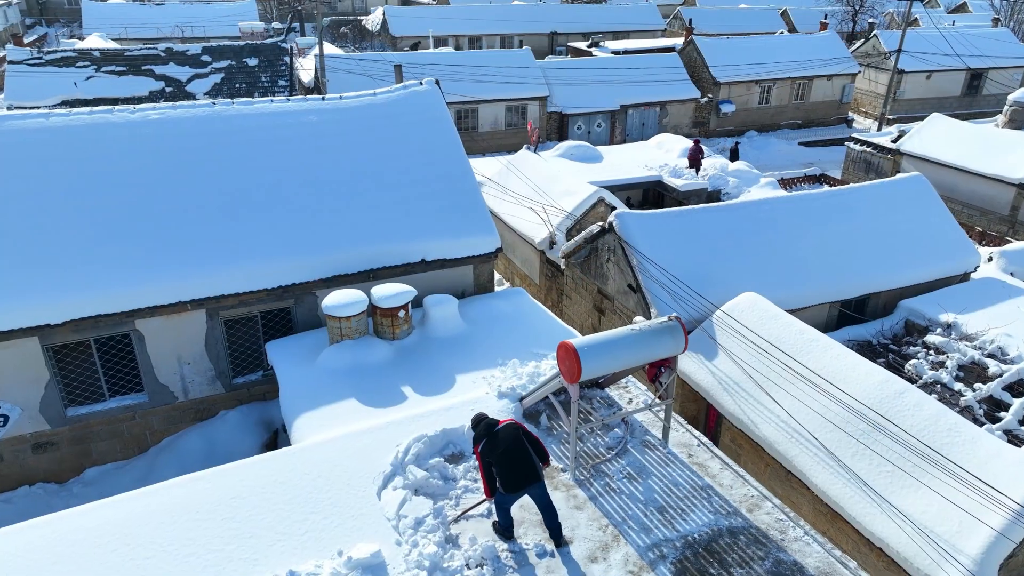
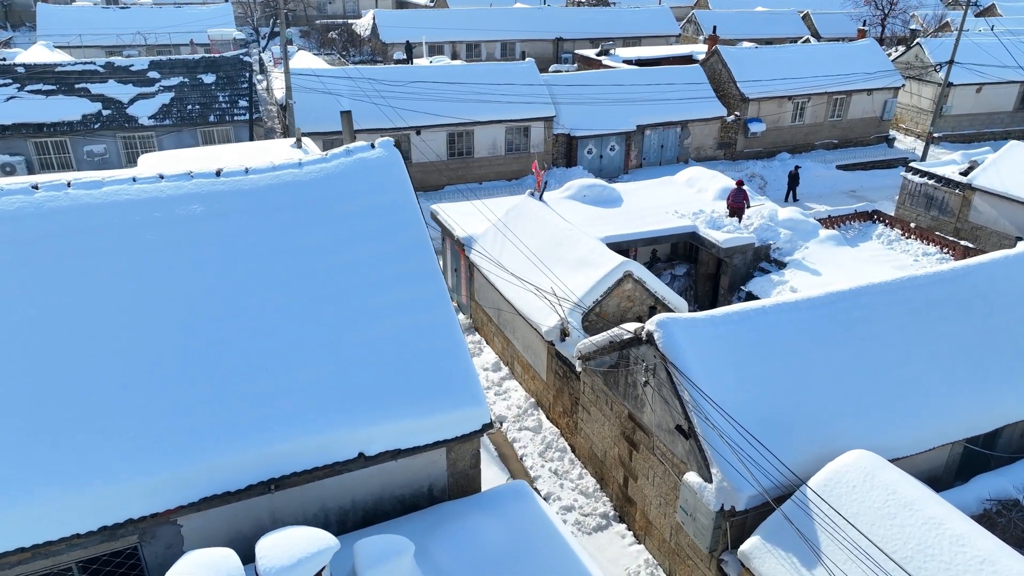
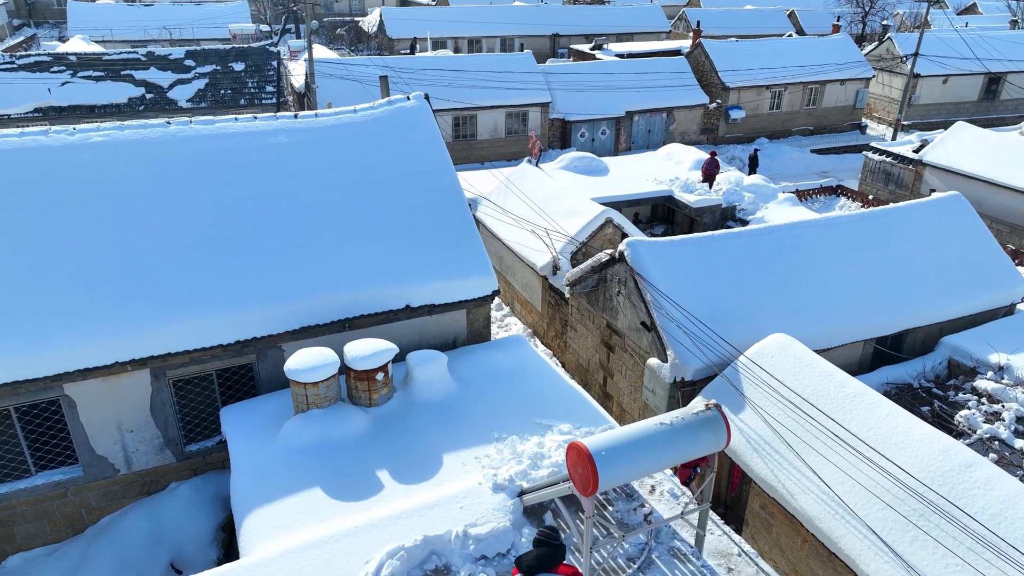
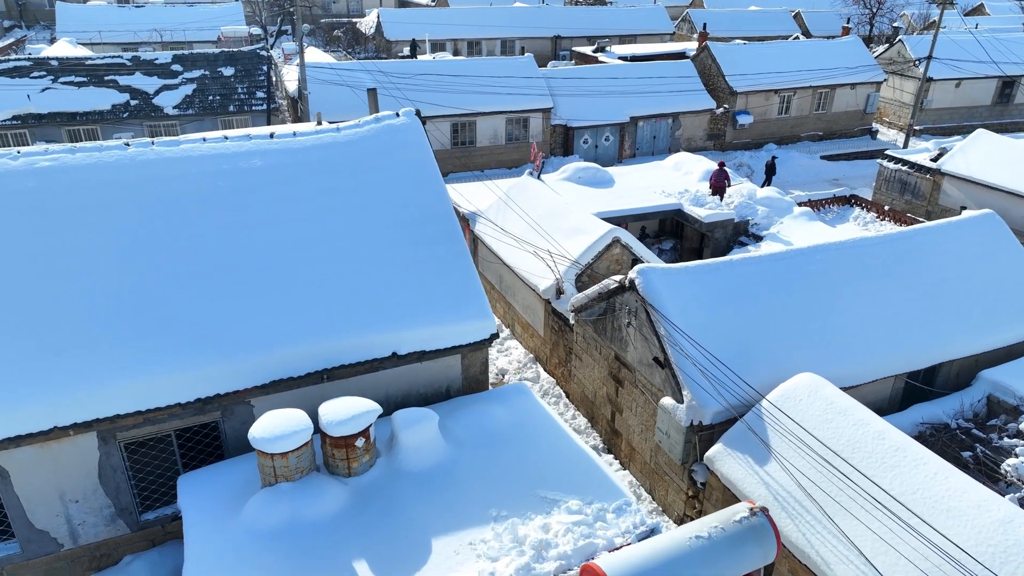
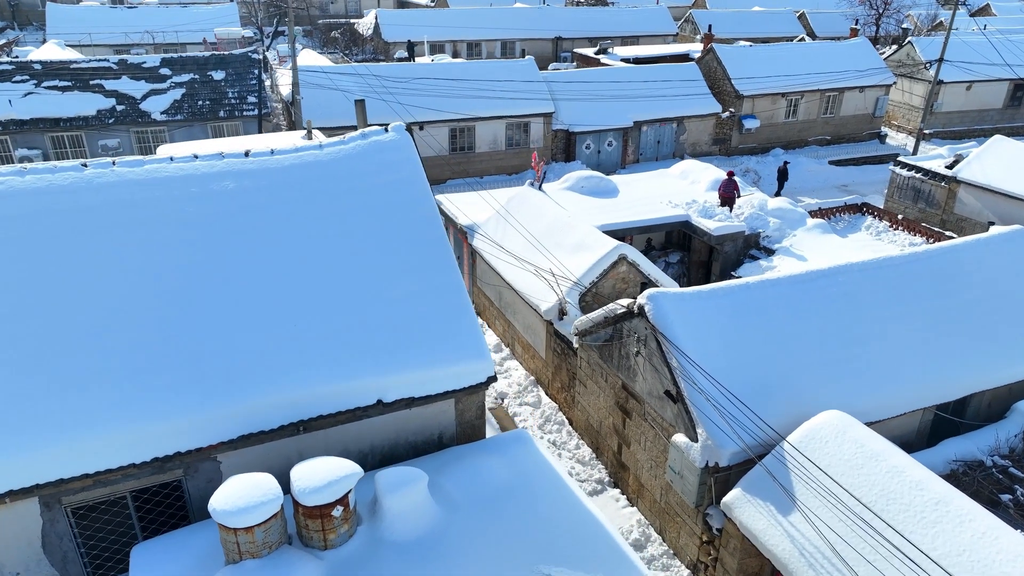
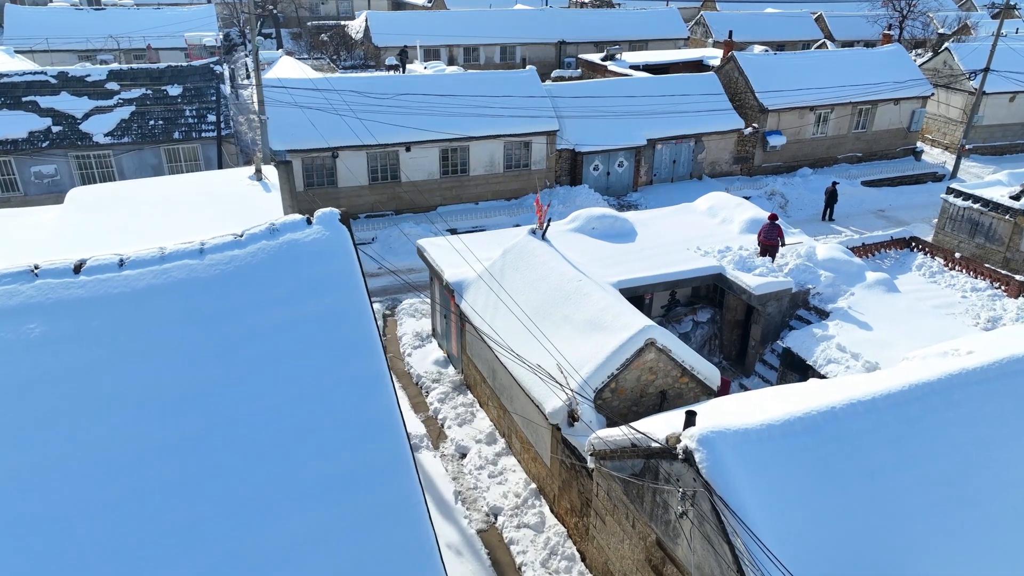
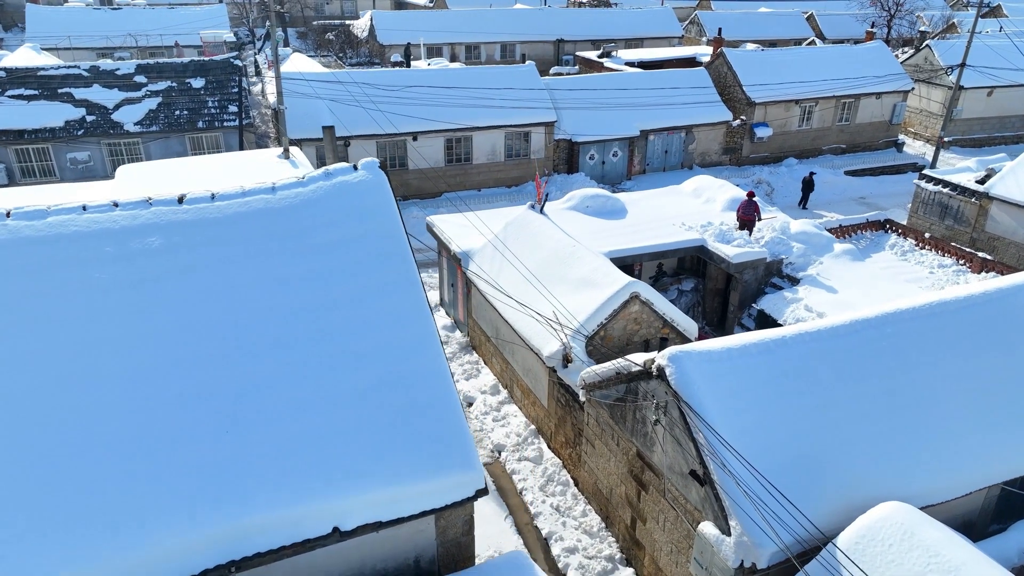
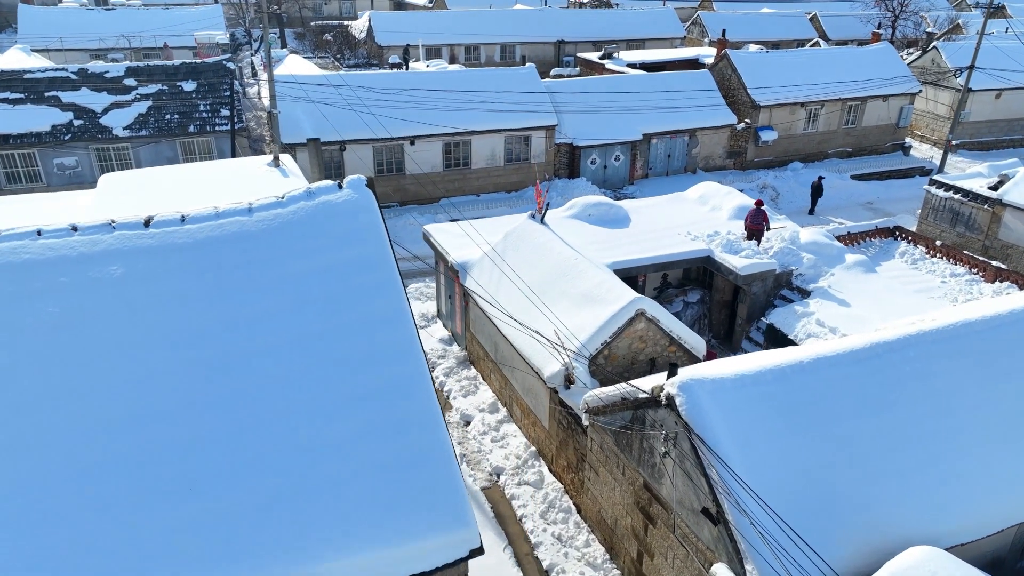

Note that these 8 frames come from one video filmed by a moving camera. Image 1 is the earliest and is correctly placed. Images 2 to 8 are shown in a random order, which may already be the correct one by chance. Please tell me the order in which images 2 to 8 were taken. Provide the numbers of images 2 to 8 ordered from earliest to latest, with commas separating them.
3, 4, 5, 2, 7, 8, 6
